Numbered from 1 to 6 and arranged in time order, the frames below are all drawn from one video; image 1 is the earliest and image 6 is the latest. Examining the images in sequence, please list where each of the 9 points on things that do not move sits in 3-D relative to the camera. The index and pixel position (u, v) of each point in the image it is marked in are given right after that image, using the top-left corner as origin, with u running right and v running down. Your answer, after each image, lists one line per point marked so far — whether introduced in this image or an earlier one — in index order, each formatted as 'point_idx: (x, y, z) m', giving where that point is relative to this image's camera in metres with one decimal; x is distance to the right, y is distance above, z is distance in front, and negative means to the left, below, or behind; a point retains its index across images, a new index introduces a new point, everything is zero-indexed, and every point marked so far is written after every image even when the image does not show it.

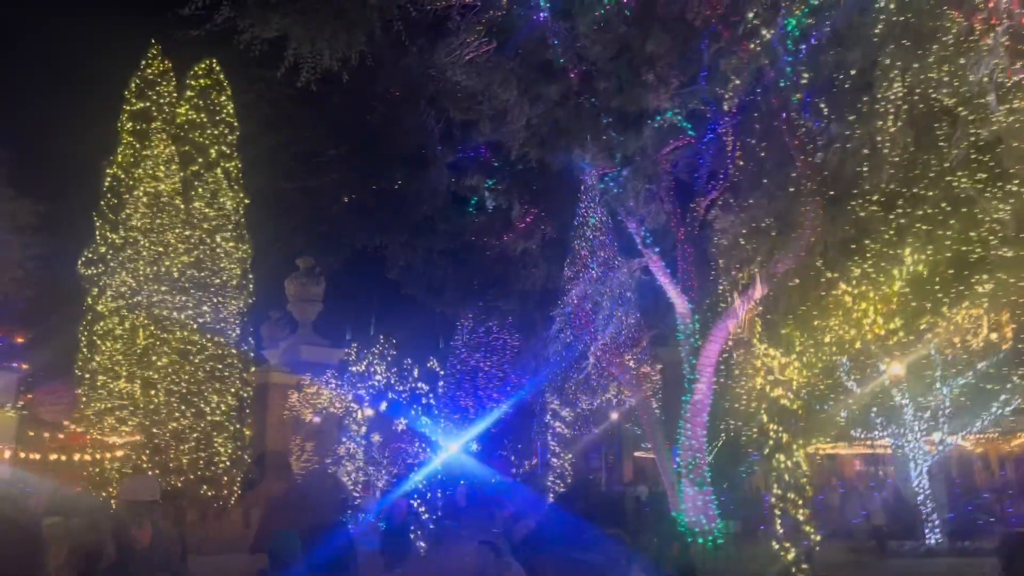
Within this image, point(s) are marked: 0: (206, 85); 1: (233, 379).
0: (-6.0, +3.9, +16.4) m
1: (-5.0, -1.6, +15.1) m
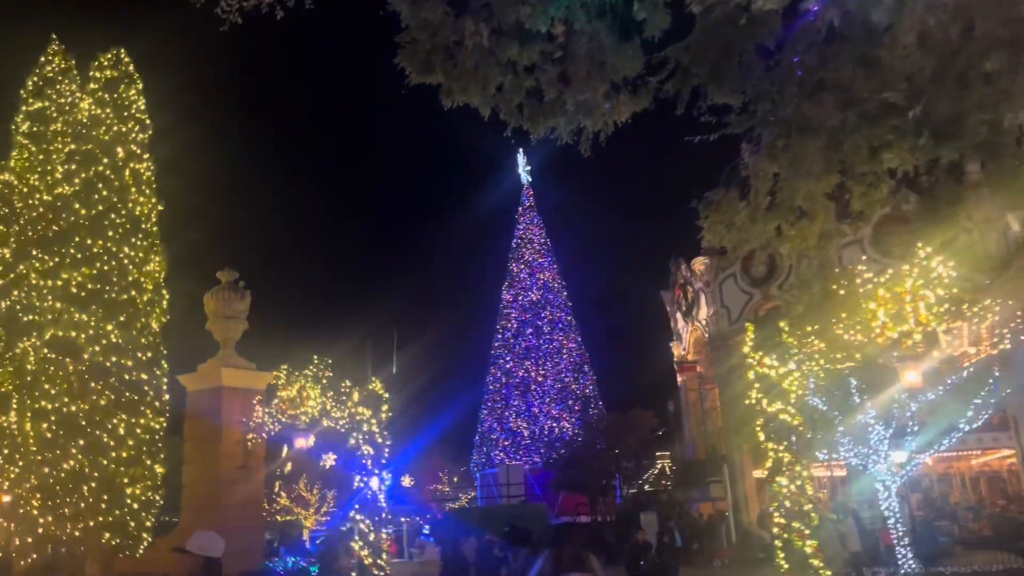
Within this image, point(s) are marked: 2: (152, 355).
0: (-6.9, +3.6, +14.6) m
1: (-5.7, -1.8, +13.2) m
2: (-5.8, -1.1, +13.6) m
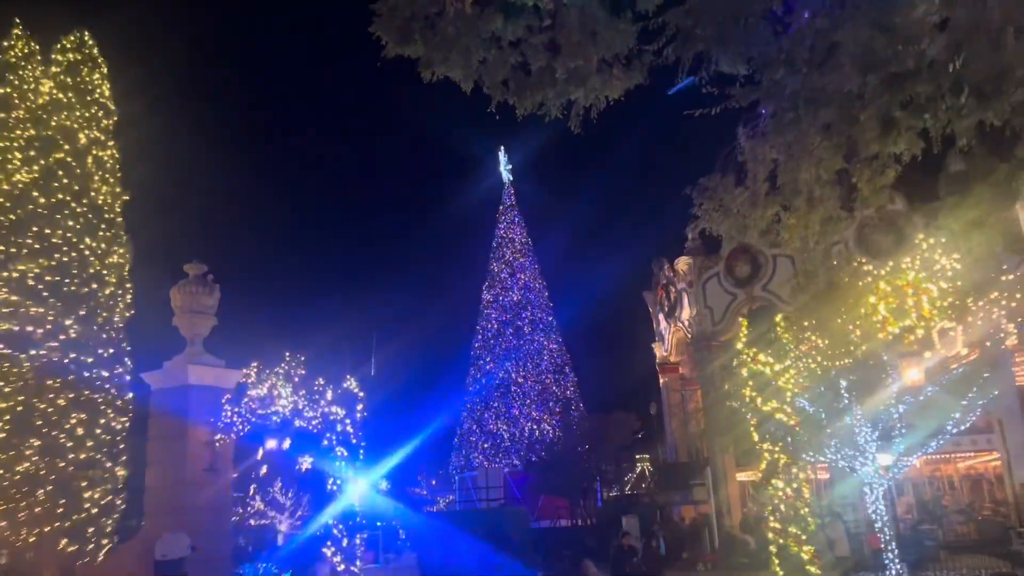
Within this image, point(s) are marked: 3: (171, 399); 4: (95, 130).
0: (-7.2, +3.7, +13.9) m
1: (-6.0, -1.7, +12.5) m
2: (-6.1, -1.0, +12.9) m
3: (-5.1, -1.7, +12.7) m
4: (-6.7, +2.5, +13.5) m
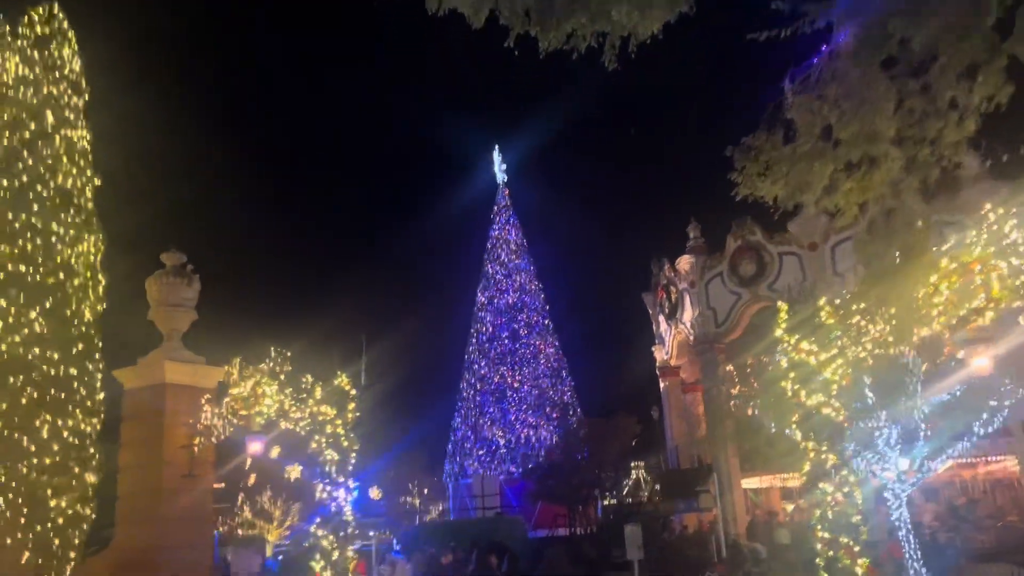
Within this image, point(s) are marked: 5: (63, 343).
0: (-7.2, +3.8, +12.9) m
1: (-6.0, -1.6, +11.4) m
2: (-6.0, -0.8, +11.9) m
3: (-5.0, -1.5, +11.7) m
4: (-6.6, +2.7, +12.5) m
5: (-6.1, -0.8, +11.5) m
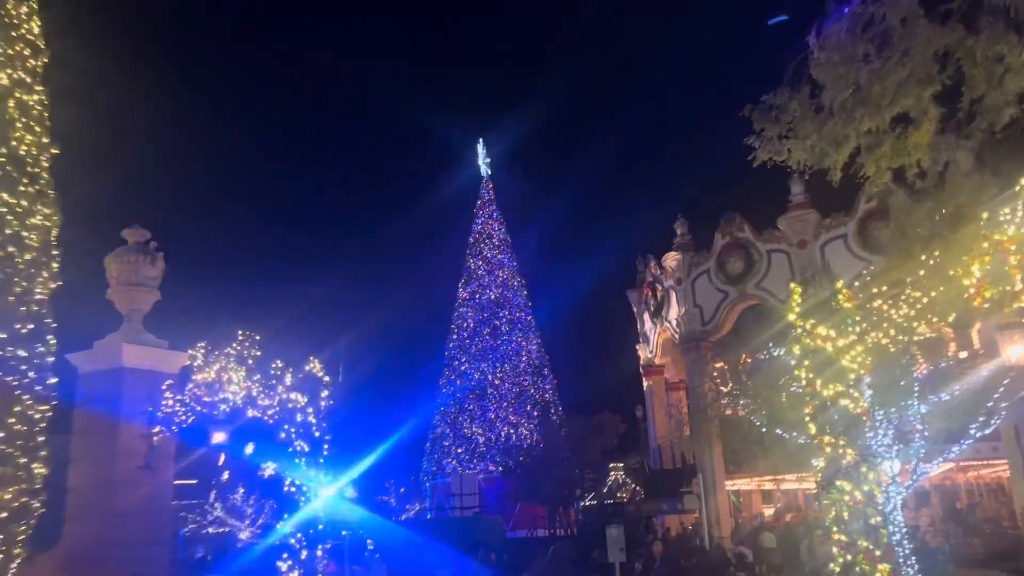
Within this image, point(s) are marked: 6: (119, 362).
0: (-7.3, +4.2, +12.0) m
1: (-6.1, -1.3, +10.6) m
2: (-6.2, -0.5, +11.0) m
3: (-5.2, -1.2, +10.8) m
4: (-6.8, +3.0, +11.6) m
5: (-6.3, -0.4, +10.6) m
6: (-5.0, -0.9, +10.7) m
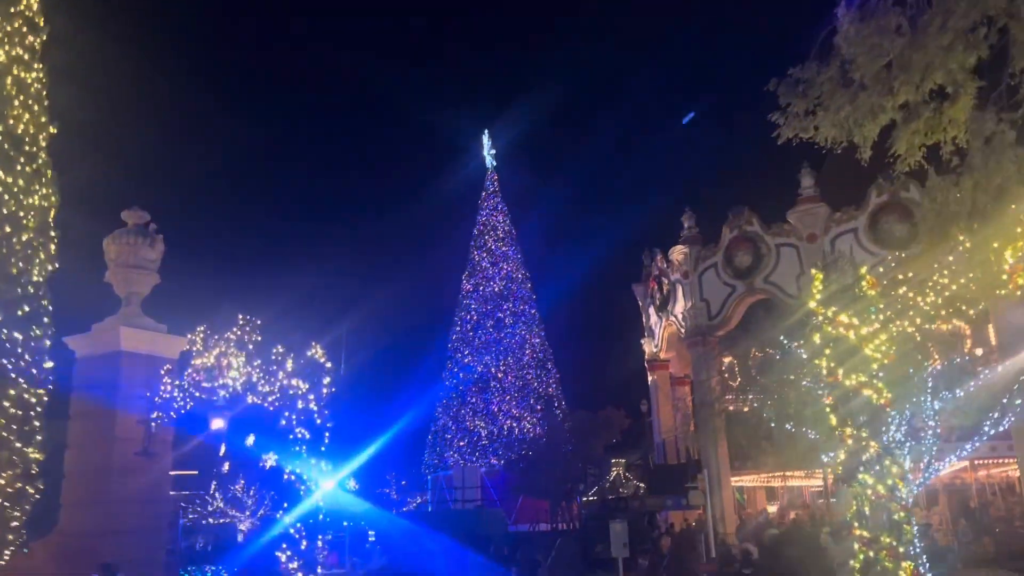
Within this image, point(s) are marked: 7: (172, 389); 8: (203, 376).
0: (-7.1, +4.4, +11.7) m
1: (-6.1, -1.0, +10.3) m
2: (-6.1, -0.3, +10.8) m
3: (-5.1, -1.0, +10.5) m
4: (-6.6, +3.2, +11.4) m
5: (-6.2, -0.2, +10.4) m
6: (-4.9, -0.7, +10.4) m
7: (-4.4, -1.3, +11.0) m
8: (-4.3, -1.2, +11.6) m
